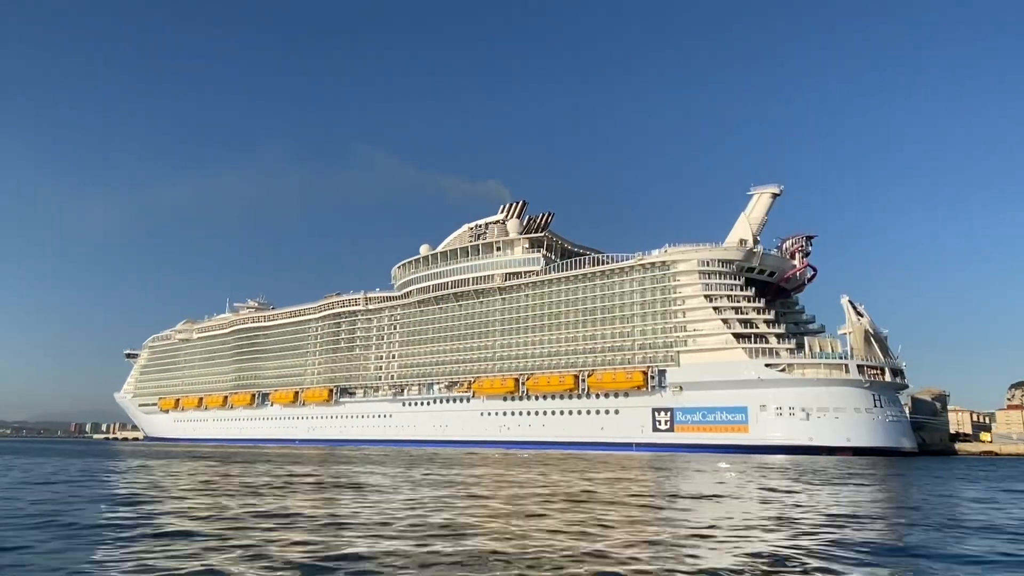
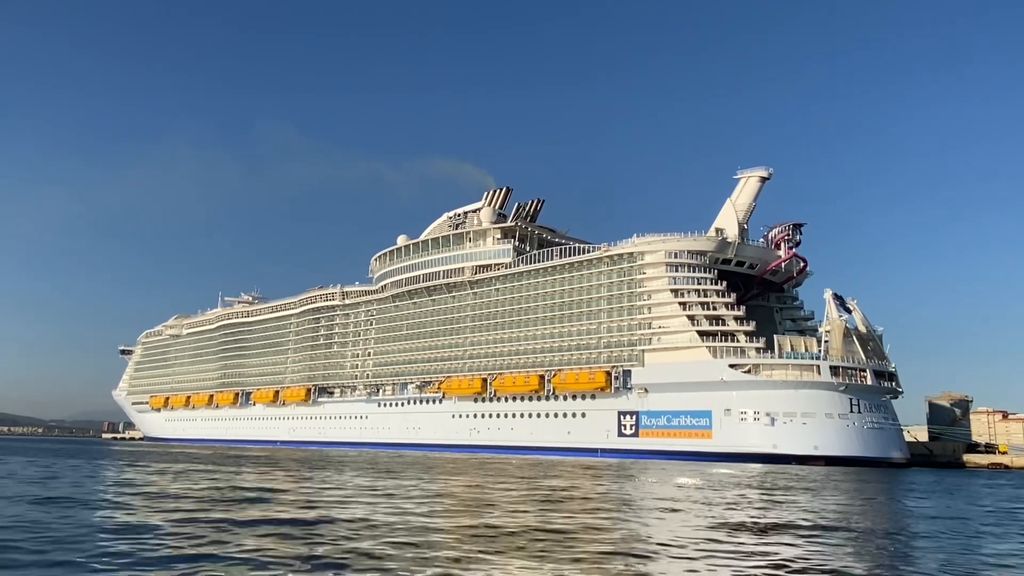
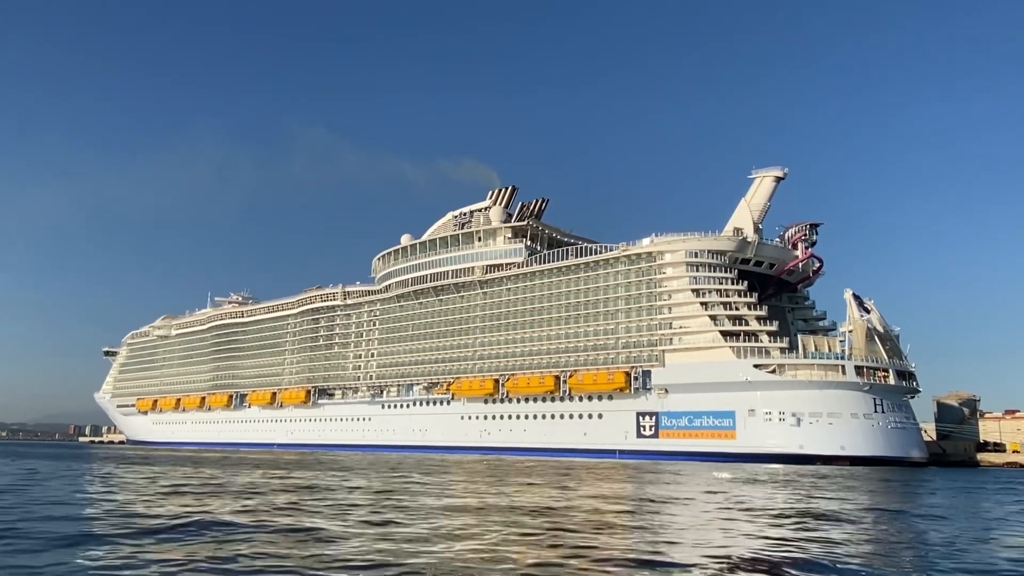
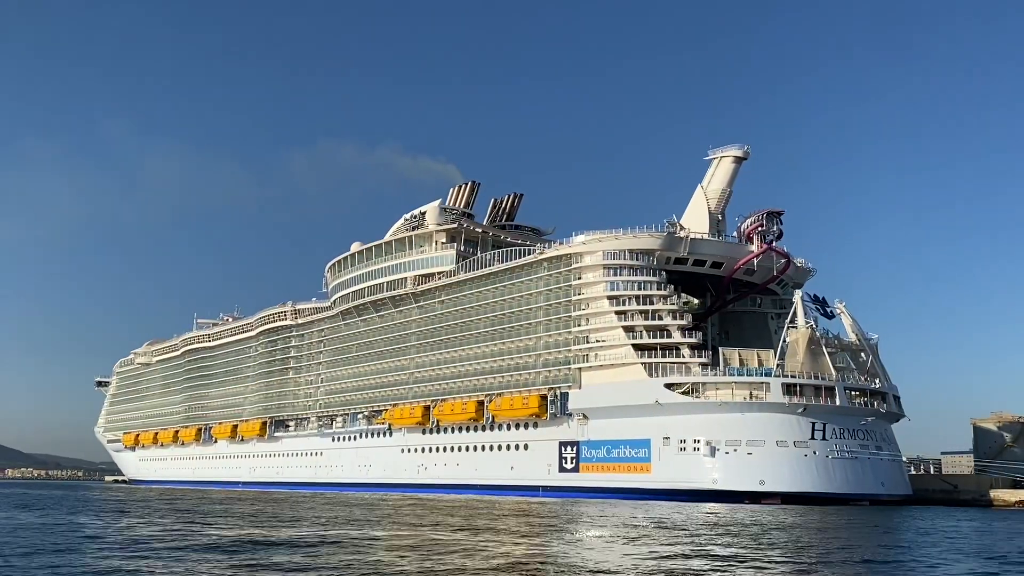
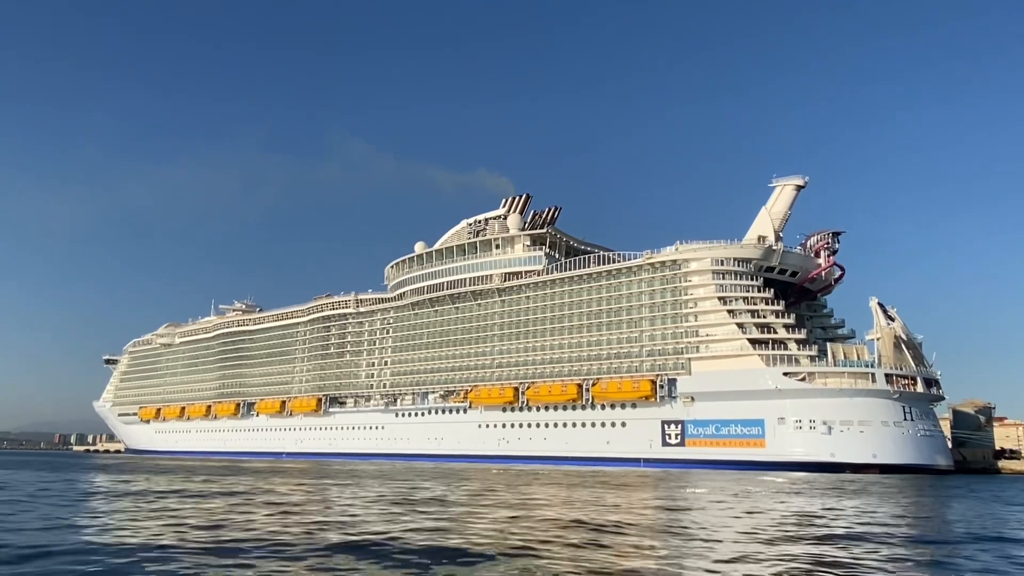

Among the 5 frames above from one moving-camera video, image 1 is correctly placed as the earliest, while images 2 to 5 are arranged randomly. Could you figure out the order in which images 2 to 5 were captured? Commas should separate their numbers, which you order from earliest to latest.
5, 3, 2, 4
